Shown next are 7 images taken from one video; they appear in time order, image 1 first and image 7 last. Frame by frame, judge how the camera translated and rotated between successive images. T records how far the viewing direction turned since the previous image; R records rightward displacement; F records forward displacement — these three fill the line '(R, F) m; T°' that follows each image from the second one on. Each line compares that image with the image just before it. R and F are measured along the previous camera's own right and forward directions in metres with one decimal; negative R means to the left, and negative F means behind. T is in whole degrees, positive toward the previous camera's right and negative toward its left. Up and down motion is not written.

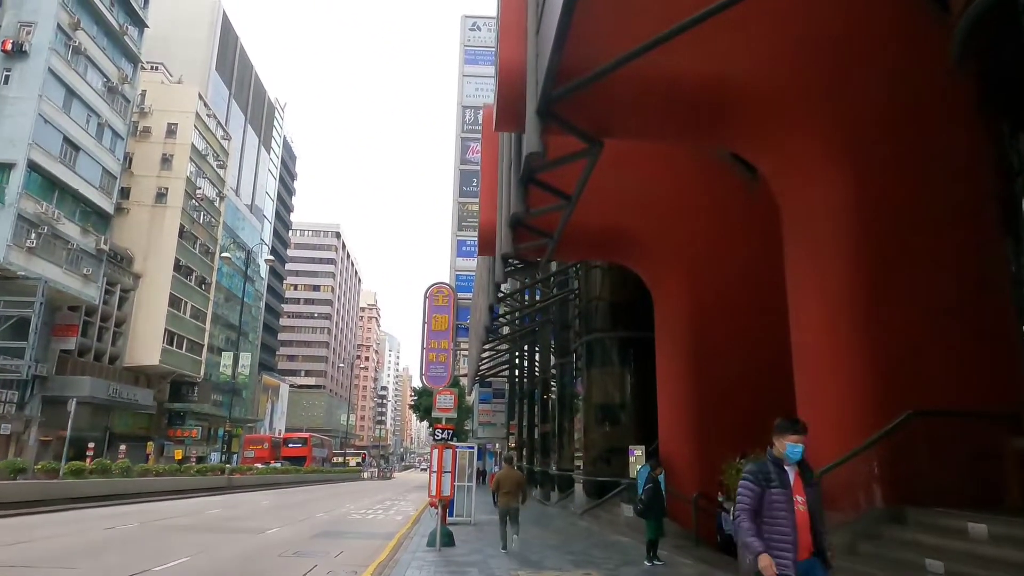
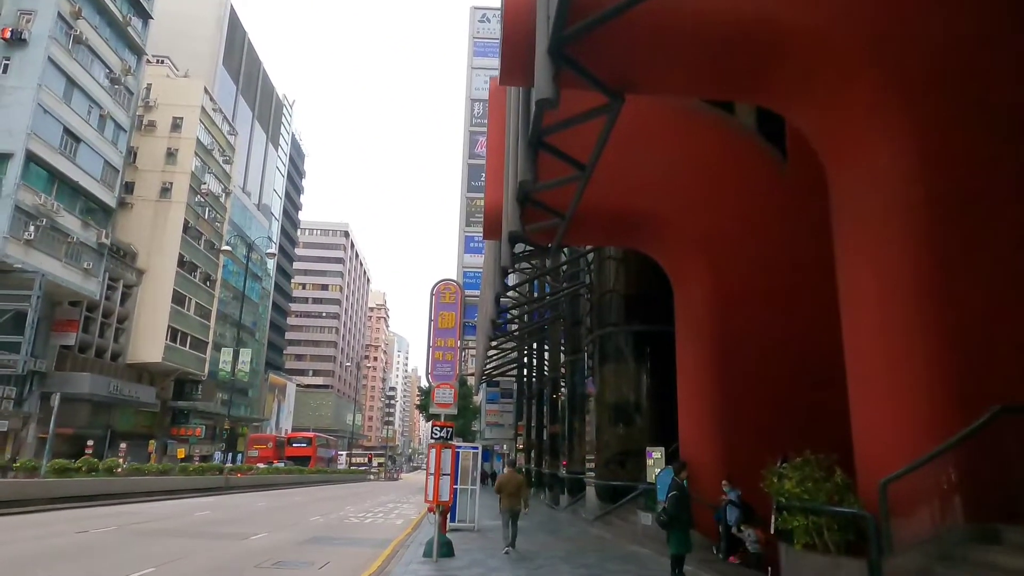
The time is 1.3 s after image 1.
(0.0, +1.2) m; -1°
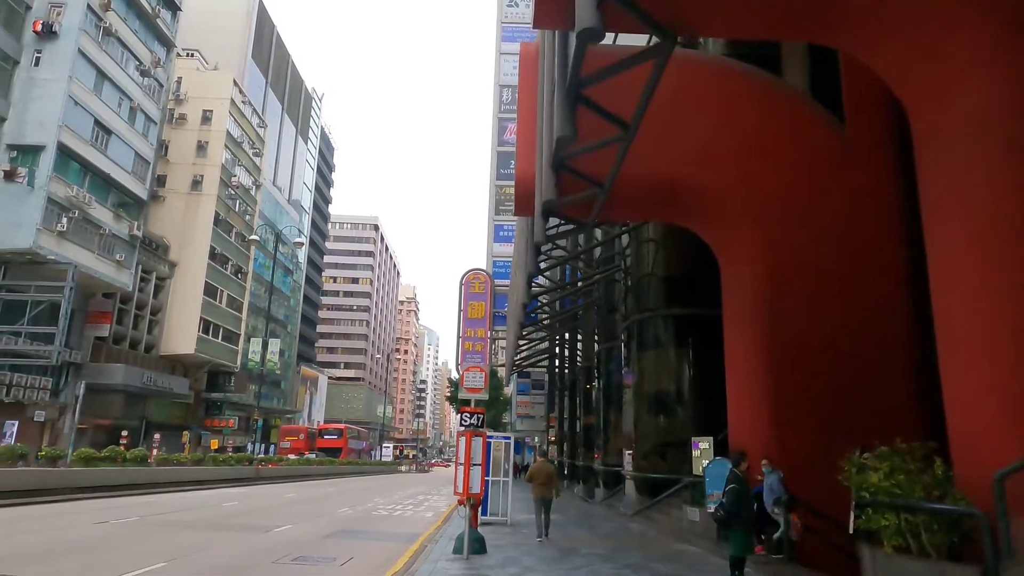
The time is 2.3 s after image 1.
(-0.1, +0.9) m; -3°
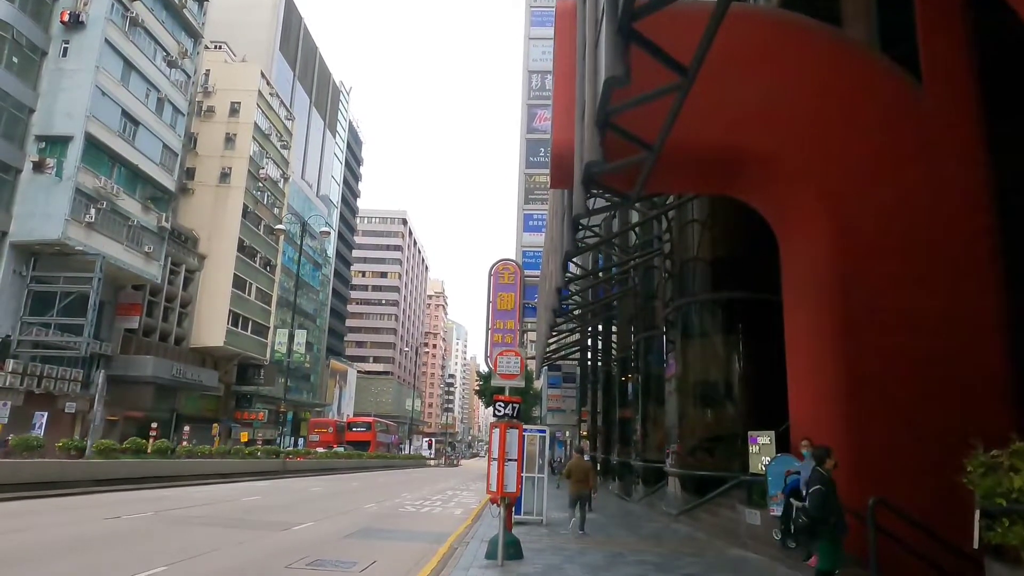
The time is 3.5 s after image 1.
(-0.2, +1.1) m; -2°
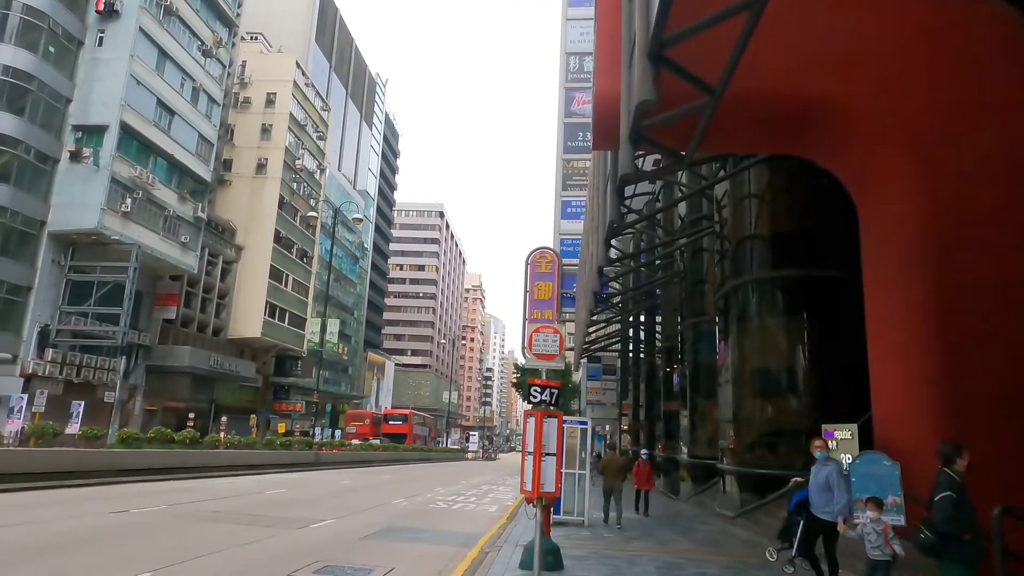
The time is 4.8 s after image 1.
(0.0, +1.3) m; -3°
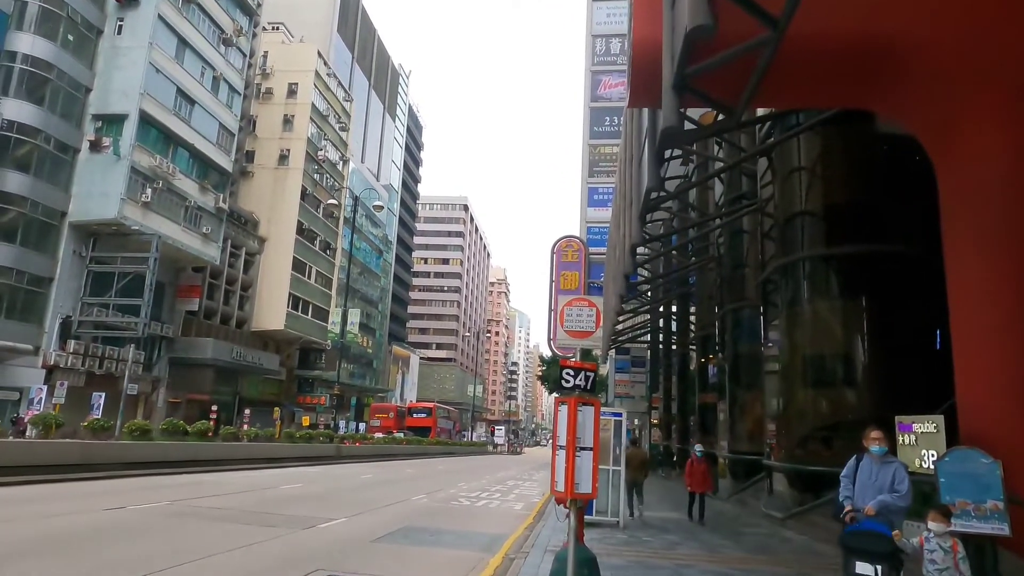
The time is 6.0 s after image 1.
(0.0, +1.1) m; -2°
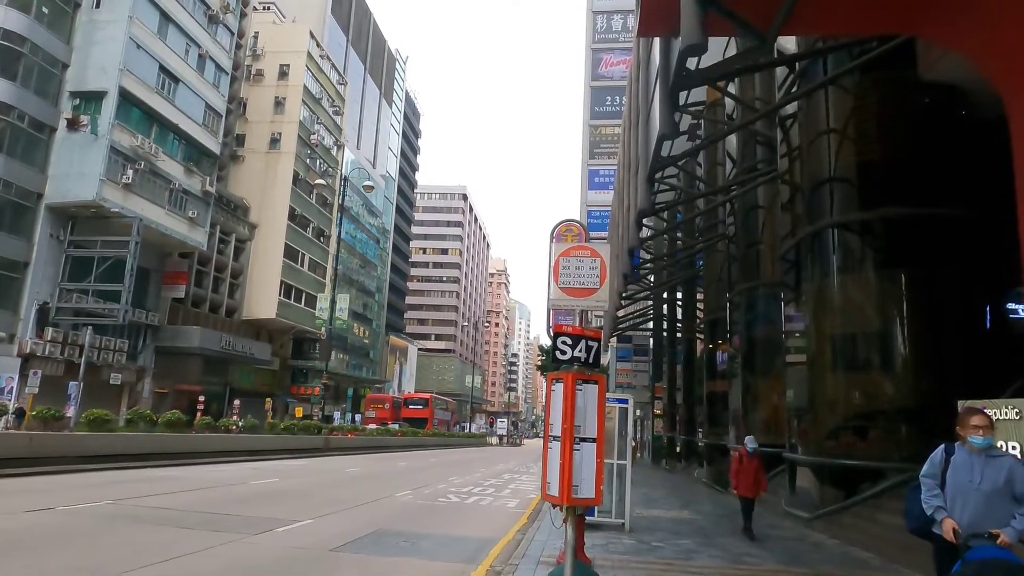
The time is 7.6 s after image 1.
(+0.2, +1.5) m; 0°
